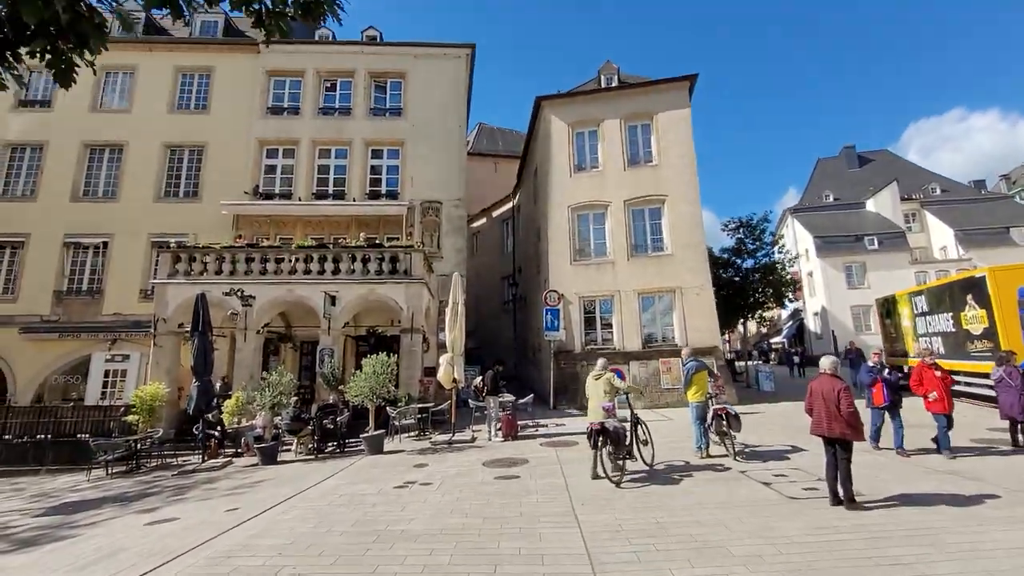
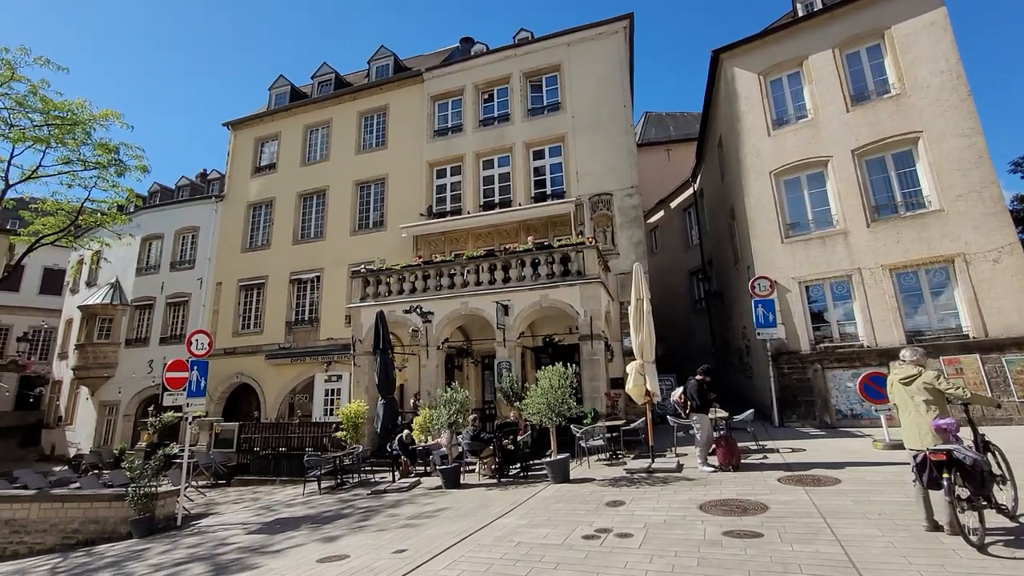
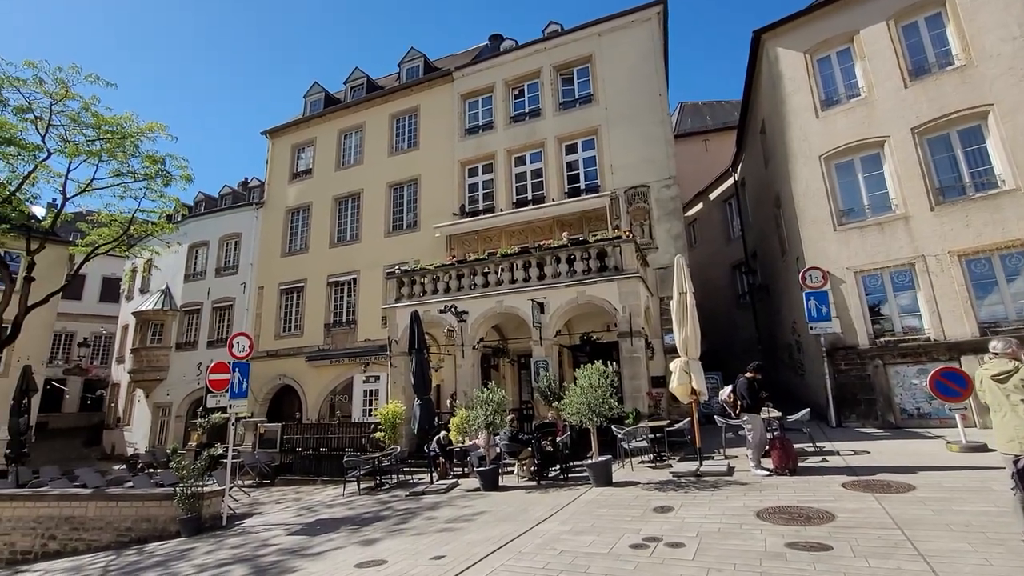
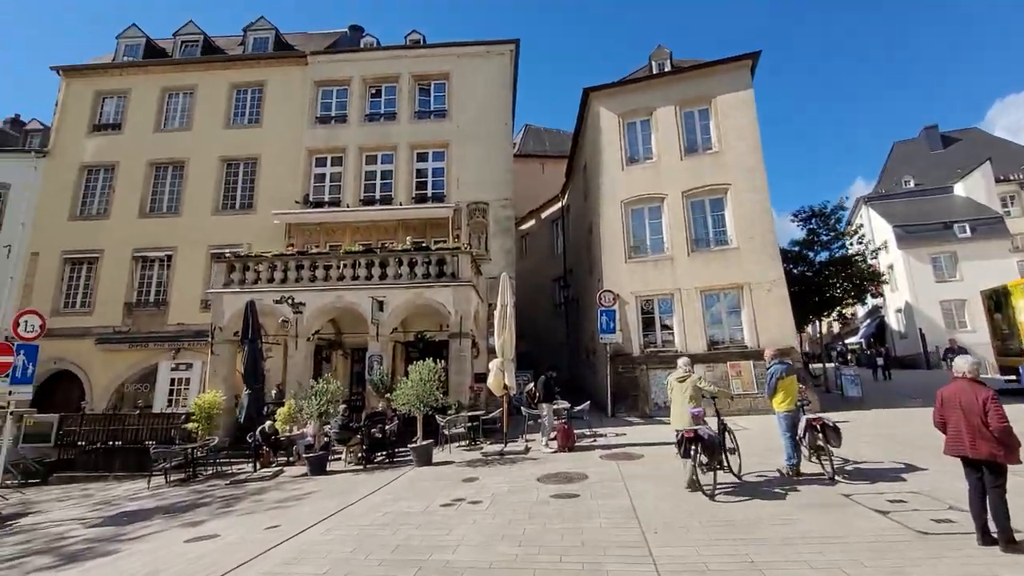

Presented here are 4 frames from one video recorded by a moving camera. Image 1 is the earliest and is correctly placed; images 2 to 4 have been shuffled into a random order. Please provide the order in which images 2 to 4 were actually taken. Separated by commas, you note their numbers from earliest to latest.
4, 2, 3
